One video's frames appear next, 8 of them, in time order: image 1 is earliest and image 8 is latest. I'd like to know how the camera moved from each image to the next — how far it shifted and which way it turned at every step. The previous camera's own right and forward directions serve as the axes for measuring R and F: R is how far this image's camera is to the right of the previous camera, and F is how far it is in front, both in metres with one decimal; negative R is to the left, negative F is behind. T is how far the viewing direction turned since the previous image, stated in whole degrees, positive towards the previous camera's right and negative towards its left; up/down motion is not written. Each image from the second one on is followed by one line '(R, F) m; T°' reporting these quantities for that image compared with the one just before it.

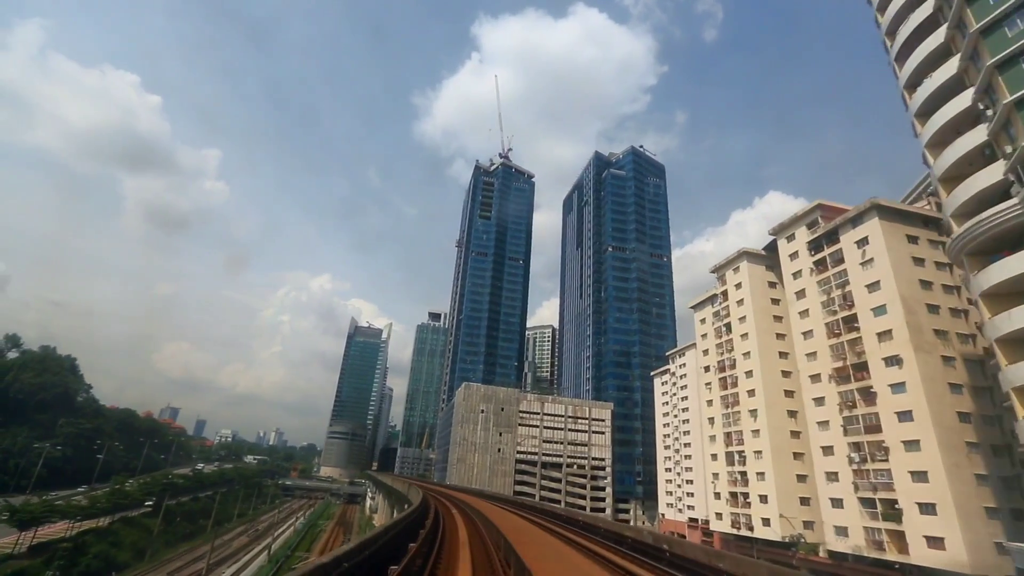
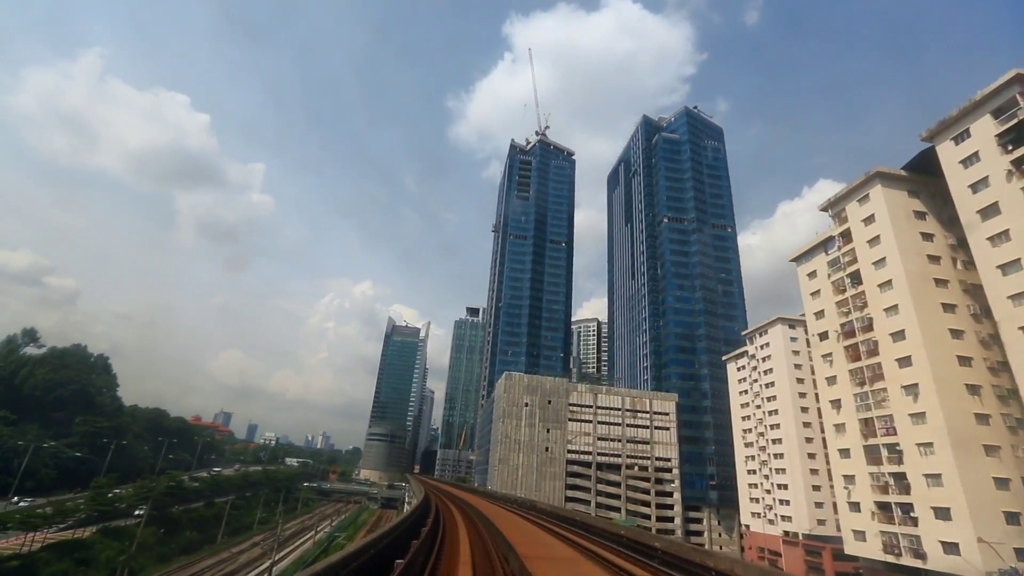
(-0.7, +8.7) m; -4°
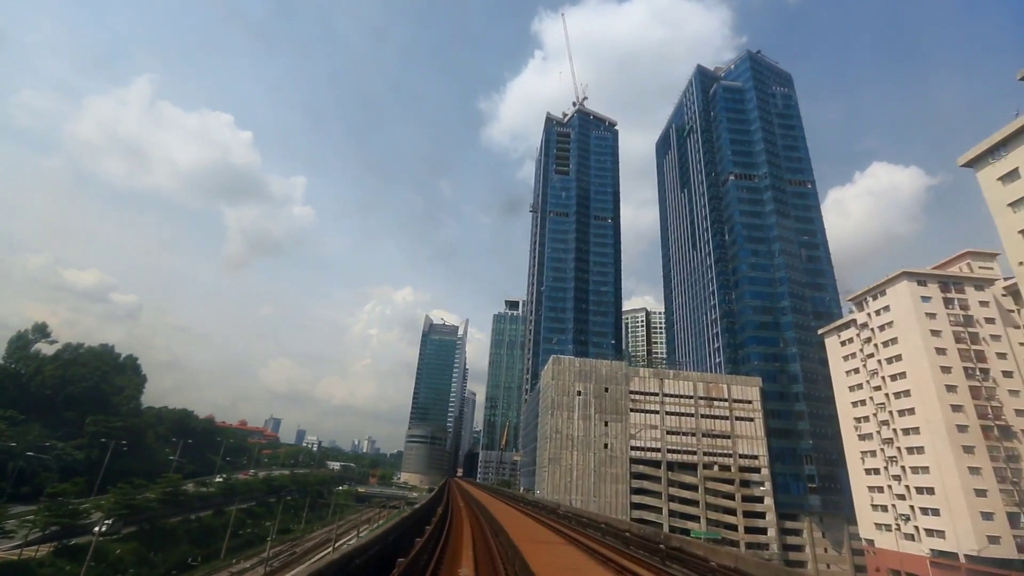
(-0.7, +8.9) m; -4°
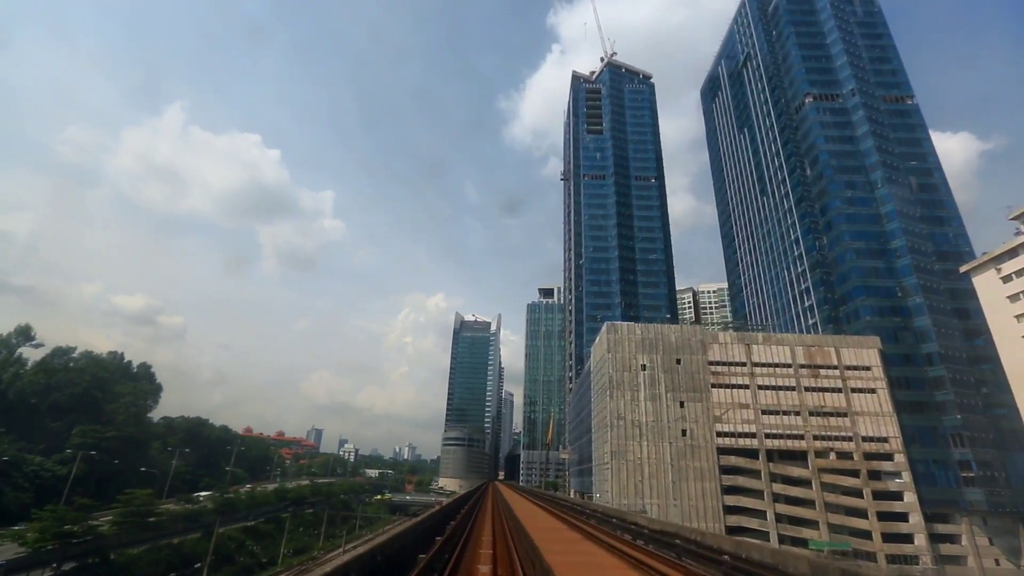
(-0.7, +10.1) m; -3°
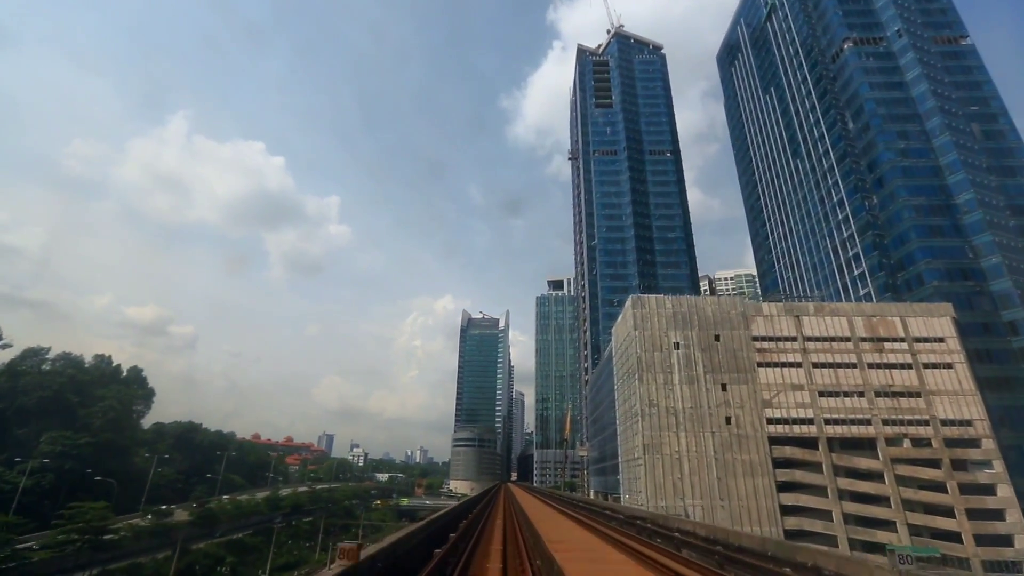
(-0.1, +5.4) m; -1°
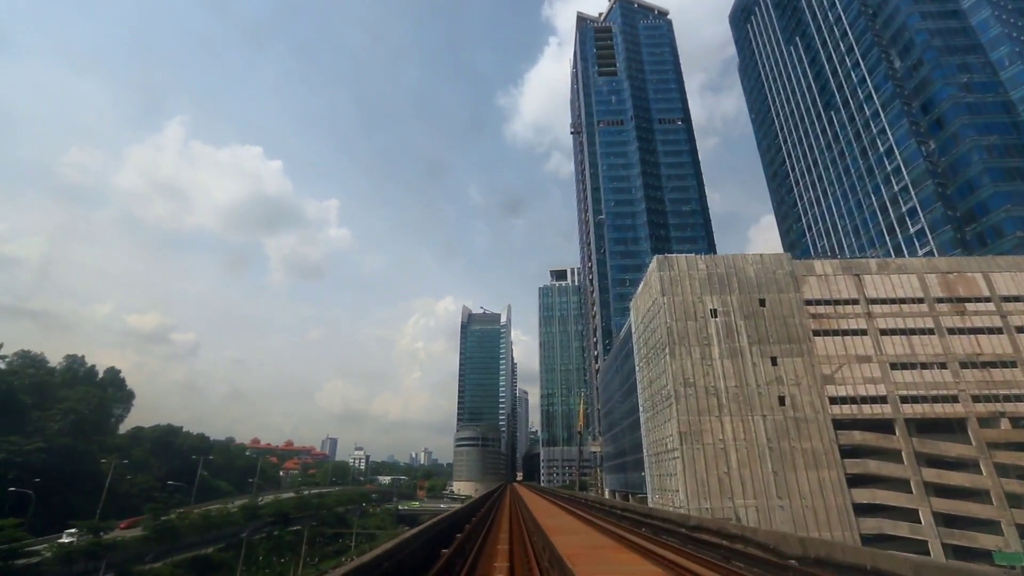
(0.0, +5.7) m; 0°
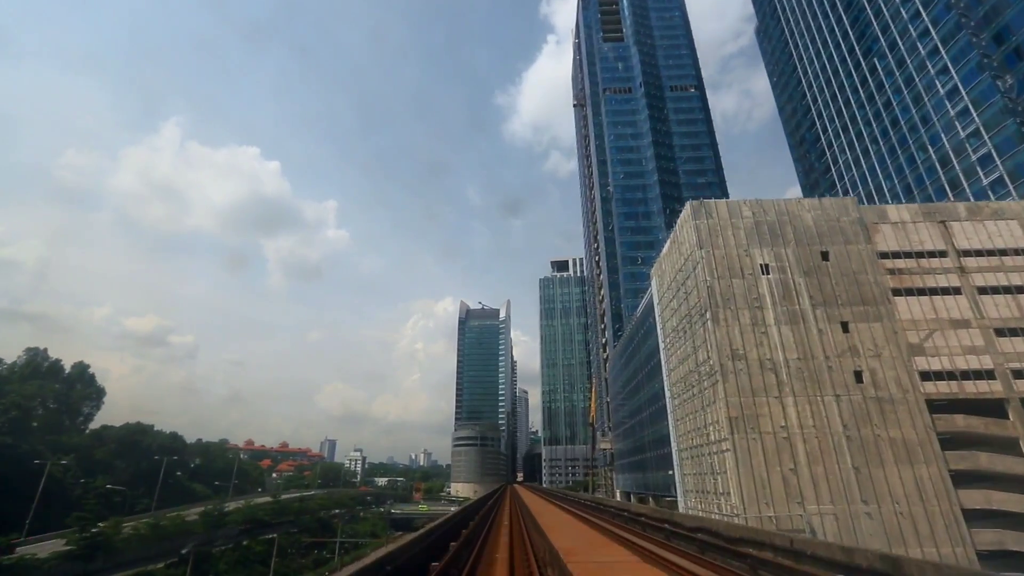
(0.0, +5.7) m; 0°
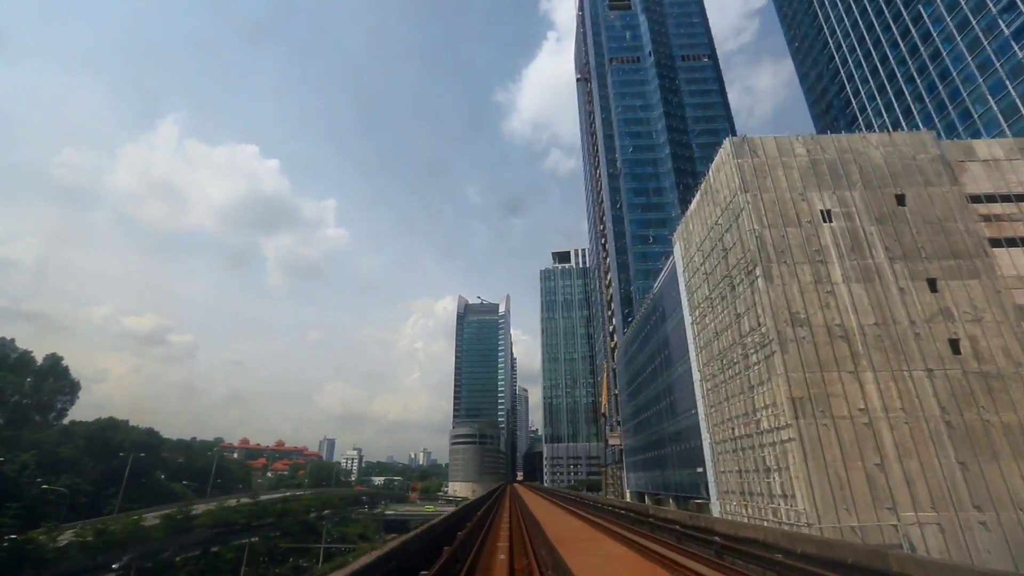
(0.0, +4.4) m; 0°
